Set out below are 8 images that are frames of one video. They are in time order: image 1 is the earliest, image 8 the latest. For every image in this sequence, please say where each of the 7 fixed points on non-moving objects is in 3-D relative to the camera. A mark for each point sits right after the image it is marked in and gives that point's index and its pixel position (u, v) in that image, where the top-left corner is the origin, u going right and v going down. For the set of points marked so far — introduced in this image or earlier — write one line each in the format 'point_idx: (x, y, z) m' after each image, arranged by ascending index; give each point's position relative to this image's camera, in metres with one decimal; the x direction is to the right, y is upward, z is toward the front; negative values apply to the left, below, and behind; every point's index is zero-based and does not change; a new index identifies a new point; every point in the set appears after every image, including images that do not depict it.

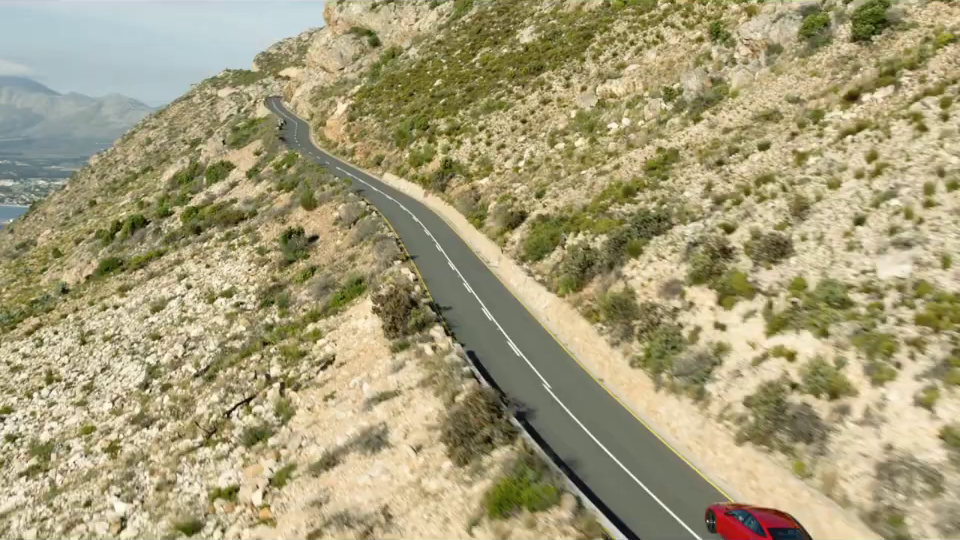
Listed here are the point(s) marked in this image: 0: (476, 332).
0: (0.0, -1.1, +19.8) m
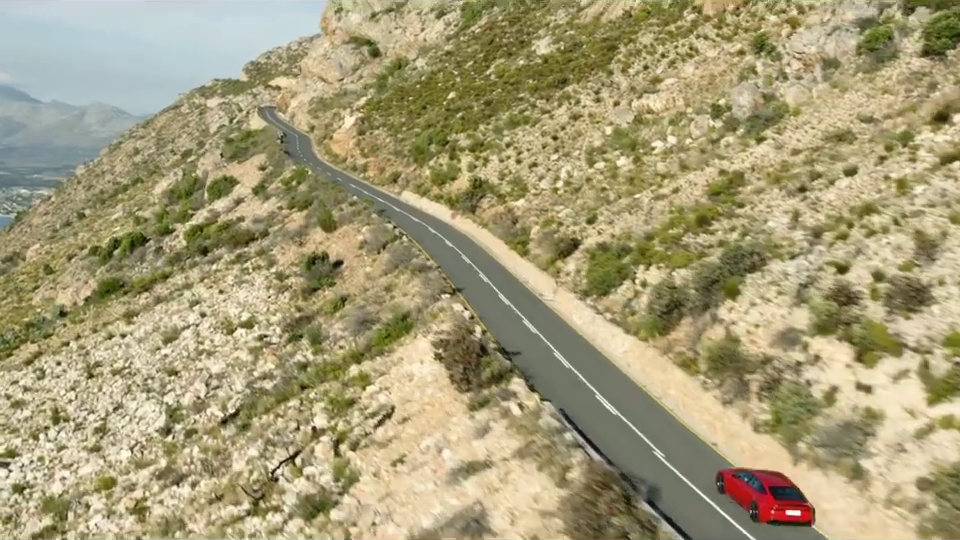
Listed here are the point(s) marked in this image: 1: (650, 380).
0: (+1.3, -1.8, +17.6) m
1: (+2.8, -1.8, +17.8) m
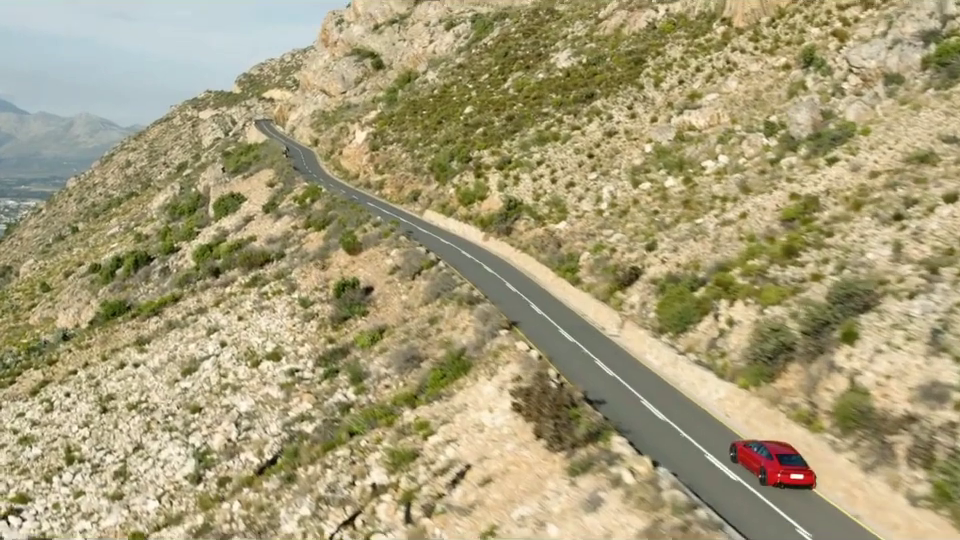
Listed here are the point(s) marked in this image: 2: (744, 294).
0: (+2.5, -2.4, +15.6) m
1: (+4.1, -2.4, +15.9) m
2: (+4.7, -0.4, +19.8) m
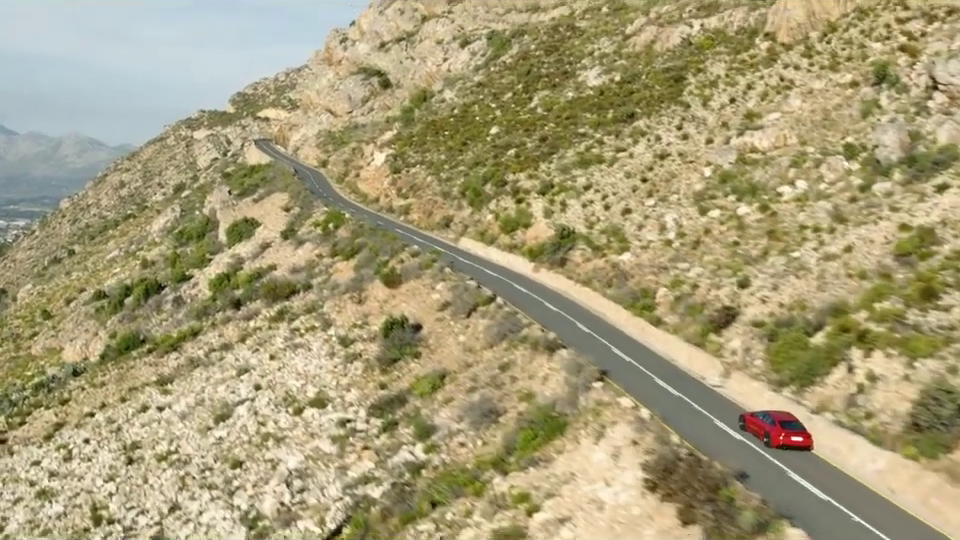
0: (+4.2, -3.1, +13.2) m
1: (+5.7, -3.1, +13.5) m
2: (+6.3, -1.2, +17.4) m
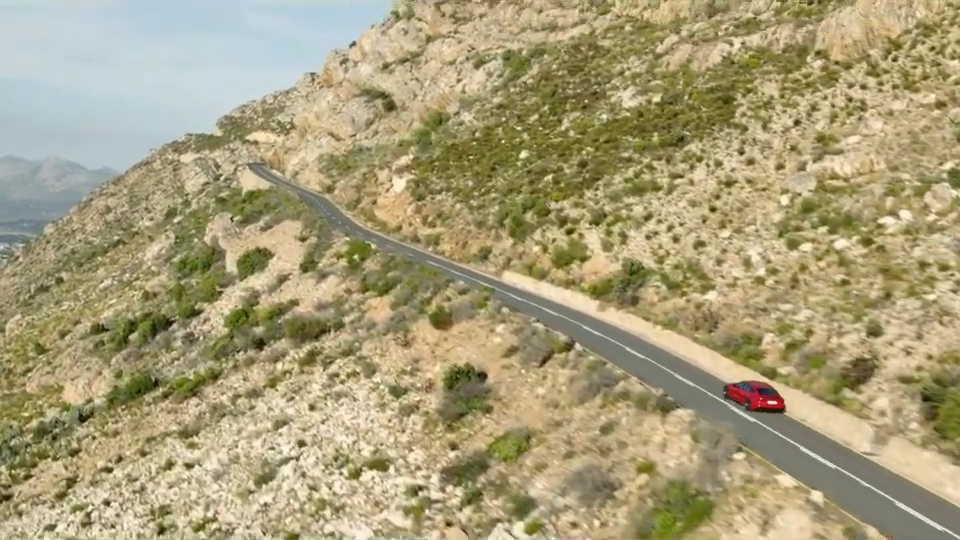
0: (+6.2, -3.7, +10.4) m
1: (+7.7, -3.7, +10.7) m
2: (+8.2, -1.9, +14.7) m
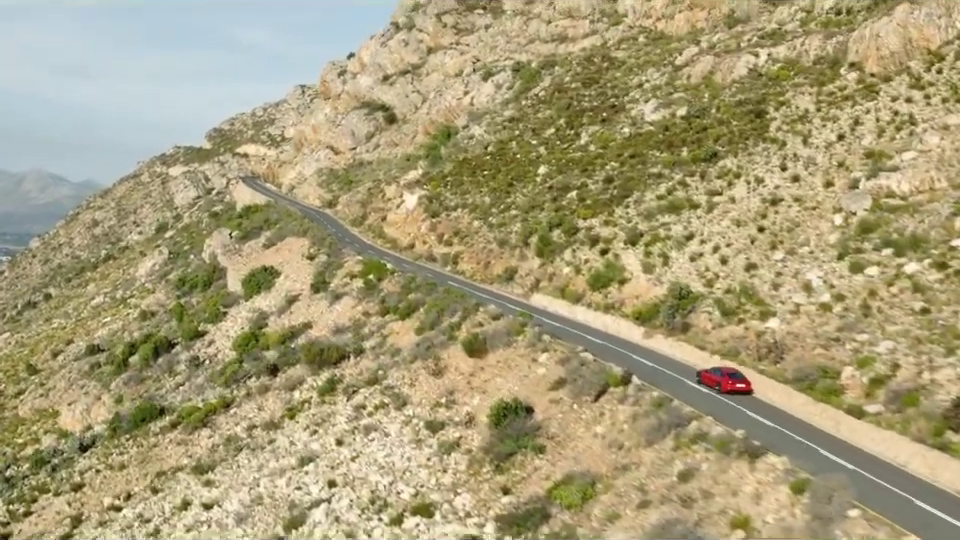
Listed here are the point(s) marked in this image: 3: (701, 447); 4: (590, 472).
0: (+7.4, -4.1, +8.6) m
1: (+8.9, -4.1, +9.0) m
2: (+9.3, -2.3, +12.9) m
3: (+3.7, -3.0, +18.7) m
4: (+2.0, -3.6, +20.0) m
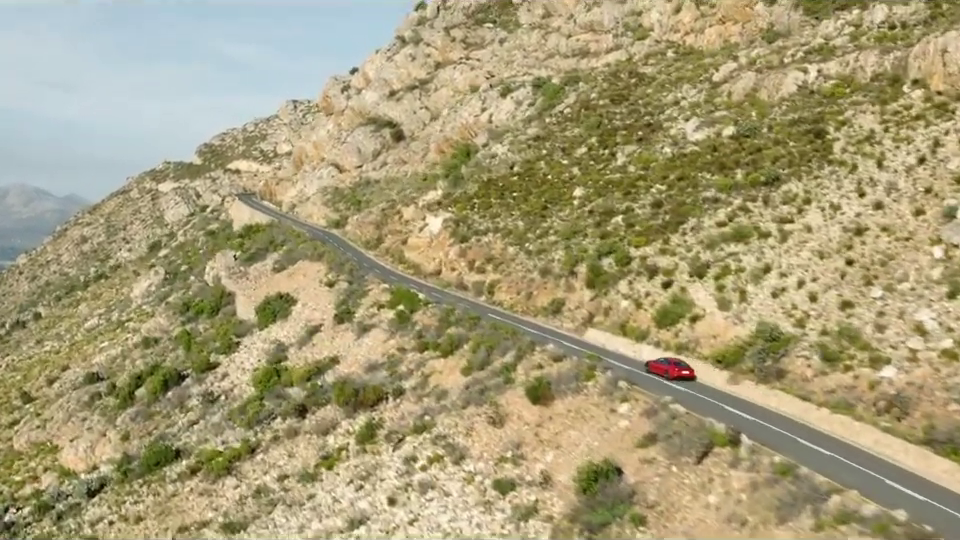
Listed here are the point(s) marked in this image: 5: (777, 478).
0: (+9.1, -4.8, +5.9) m
1: (+10.6, -4.7, +6.3) m
2: (+11.1, -3.0, +10.3) m
3: (+5.3, -3.7, +15.9) m
4: (+3.6, -4.4, +17.2) m
5: (+4.9, -3.4, +18.1) m
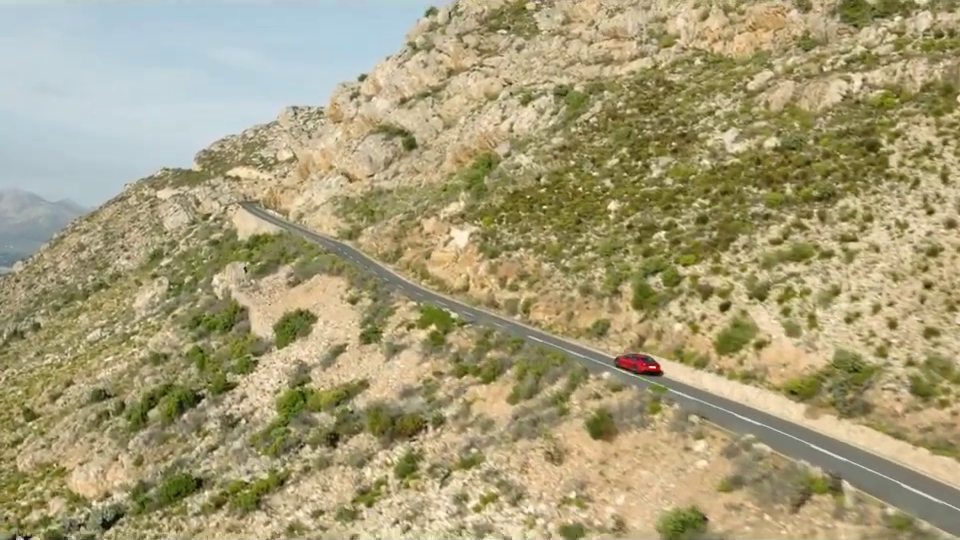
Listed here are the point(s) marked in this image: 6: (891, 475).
0: (+10.5, -5.2, +4.2) m
1: (+12.0, -5.2, +4.6) m
2: (+12.4, -3.4, +8.6) m
3: (+6.6, -4.2, +14.2) m
4: (+4.8, -4.9, +15.4) m
5: (+6.1, -3.9, +16.3) m
6: (+7.1, -3.5, +18.9) m
